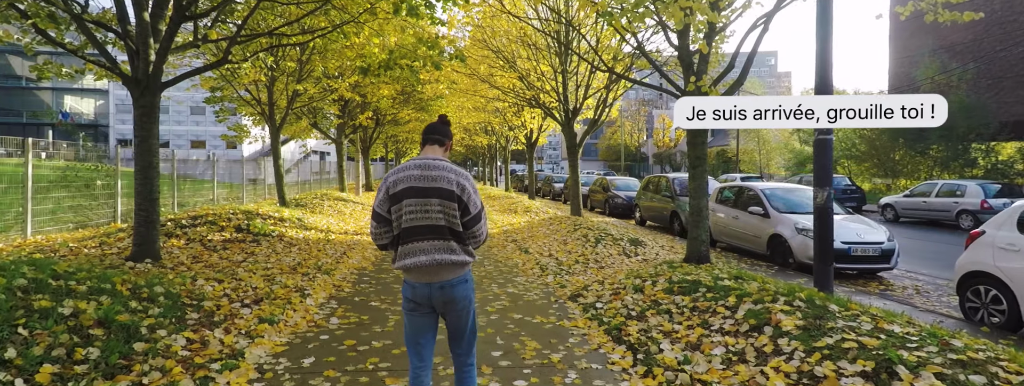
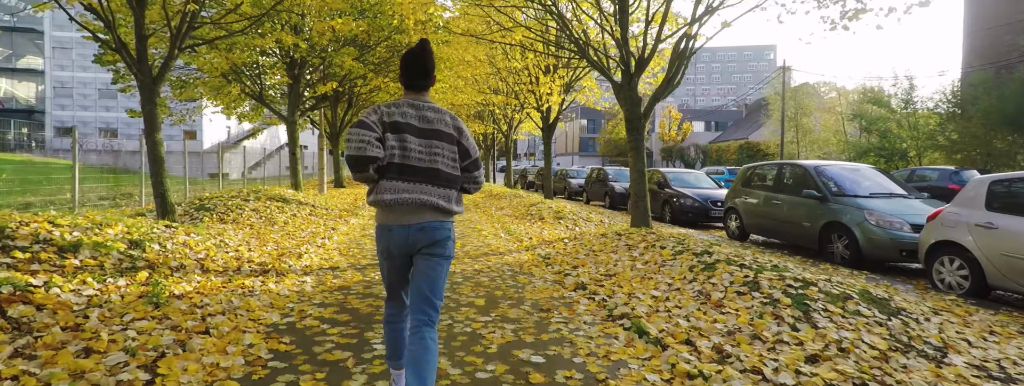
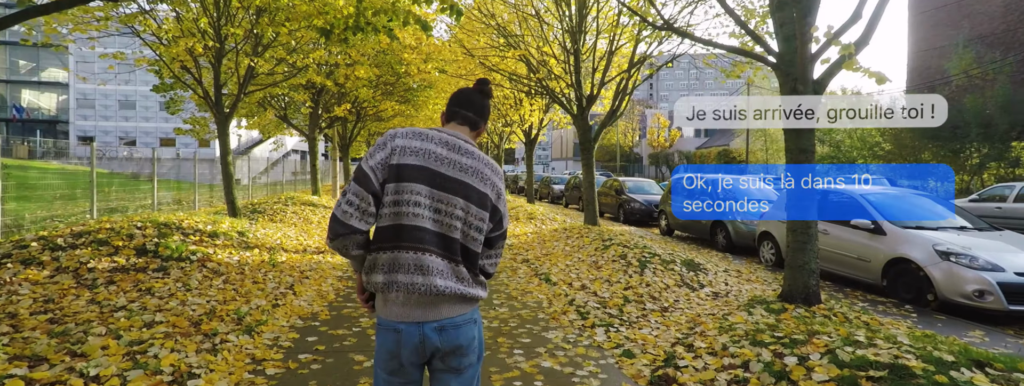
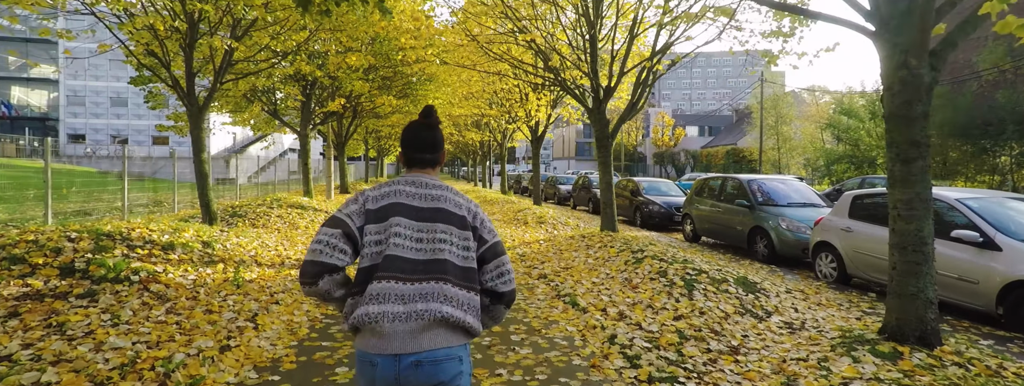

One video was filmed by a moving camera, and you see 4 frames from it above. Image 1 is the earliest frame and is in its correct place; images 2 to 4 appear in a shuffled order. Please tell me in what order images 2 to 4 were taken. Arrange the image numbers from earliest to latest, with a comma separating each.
3, 4, 2
